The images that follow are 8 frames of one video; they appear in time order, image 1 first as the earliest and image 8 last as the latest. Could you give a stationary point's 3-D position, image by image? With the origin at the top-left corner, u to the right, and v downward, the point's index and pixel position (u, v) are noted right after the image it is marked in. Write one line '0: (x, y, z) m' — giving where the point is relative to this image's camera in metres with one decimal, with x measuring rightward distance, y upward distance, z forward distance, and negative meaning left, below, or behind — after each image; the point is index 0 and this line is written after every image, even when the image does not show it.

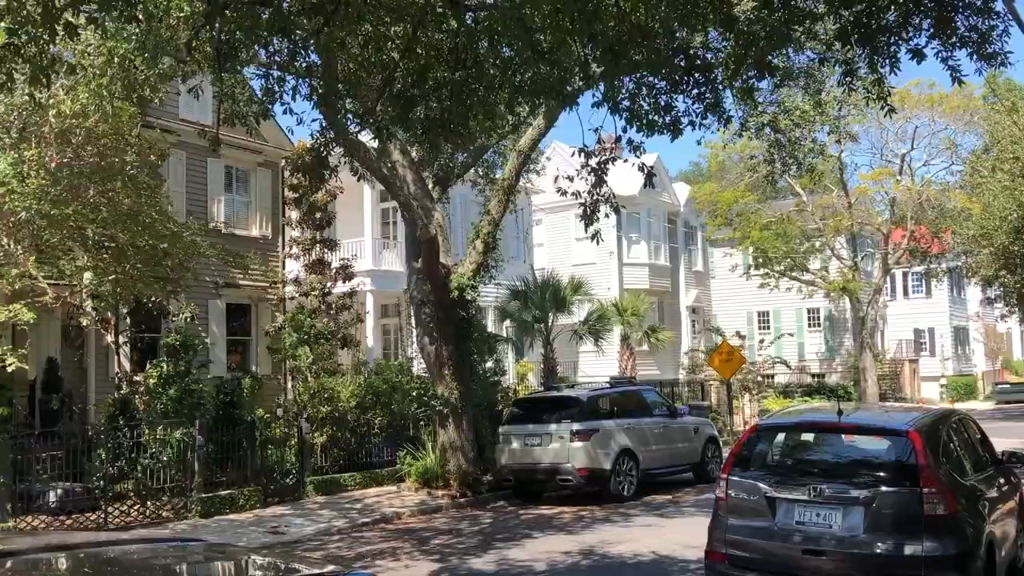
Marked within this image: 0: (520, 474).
0: (+0.1, -2.5, +12.6) m
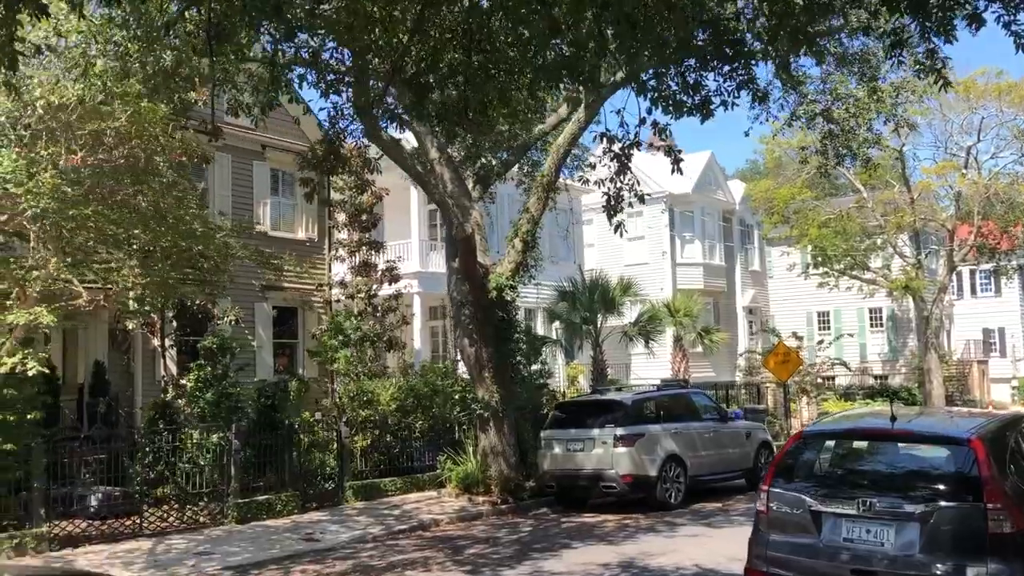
0: (+0.7, -2.5, +12.2) m
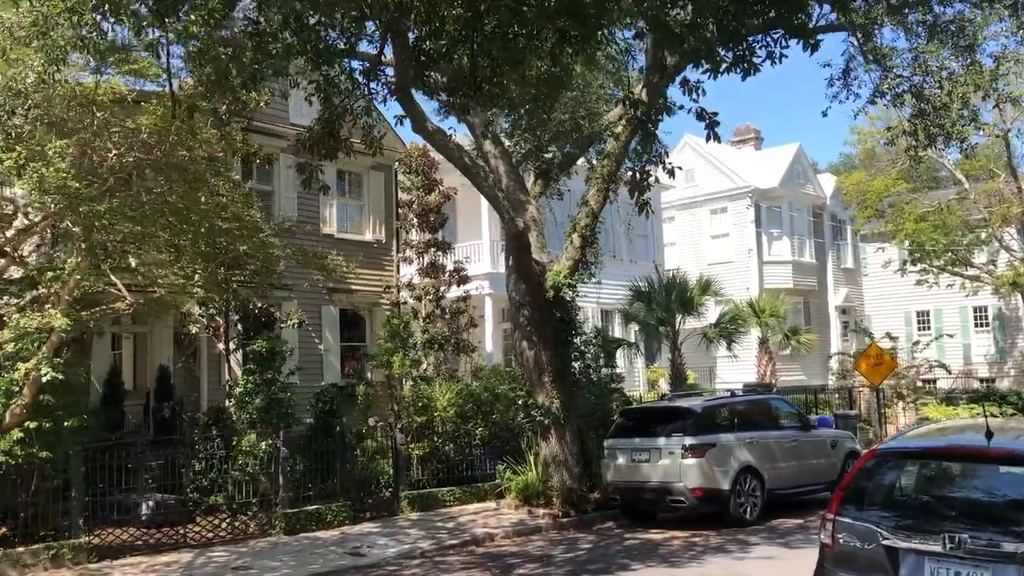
0: (+1.4, -2.5, +11.3) m
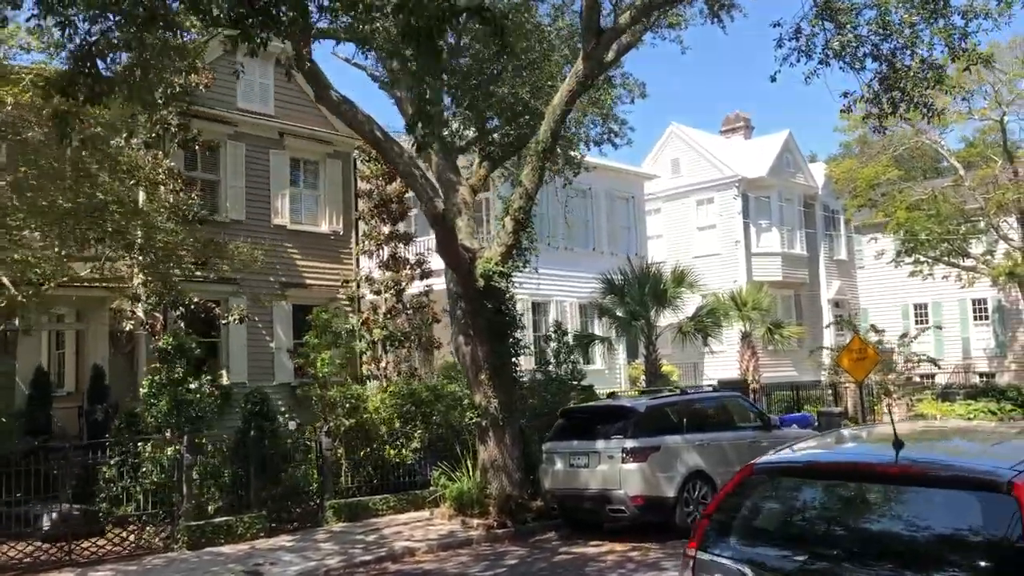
0: (+0.6, -2.4, +10.3) m
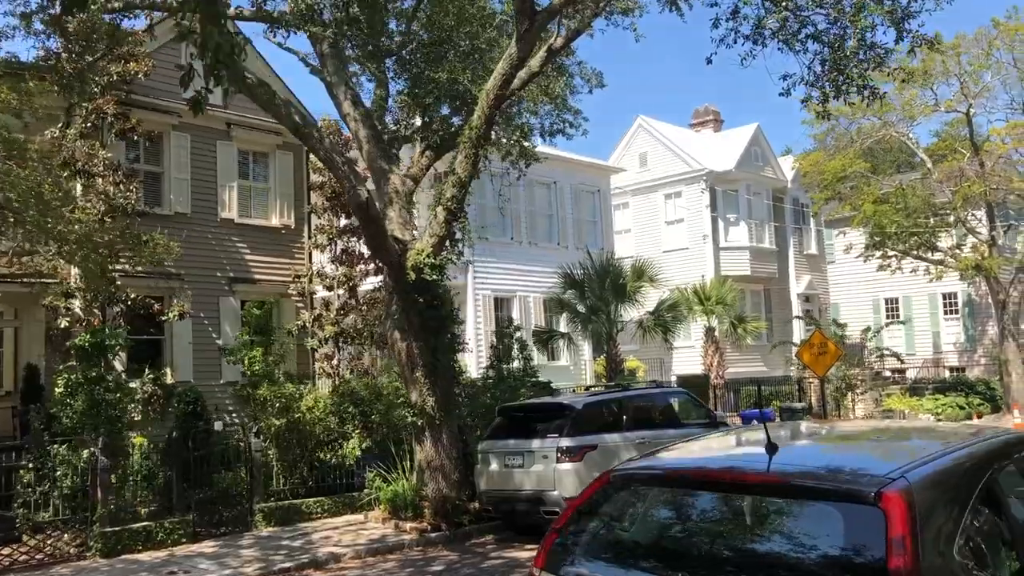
0: (-0.1, -2.3, +9.9) m
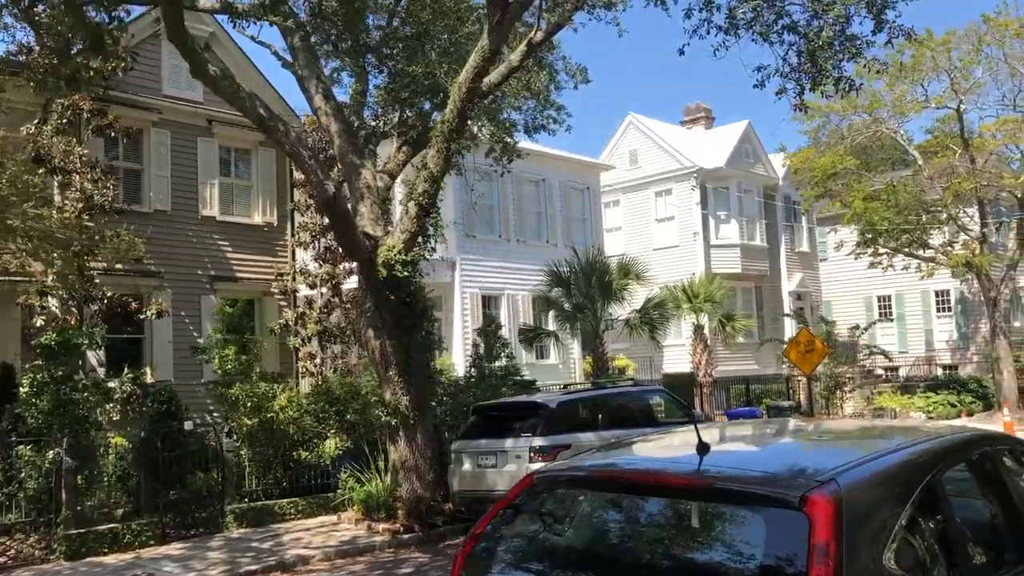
0: (-0.4, -2.2, +9.7) m
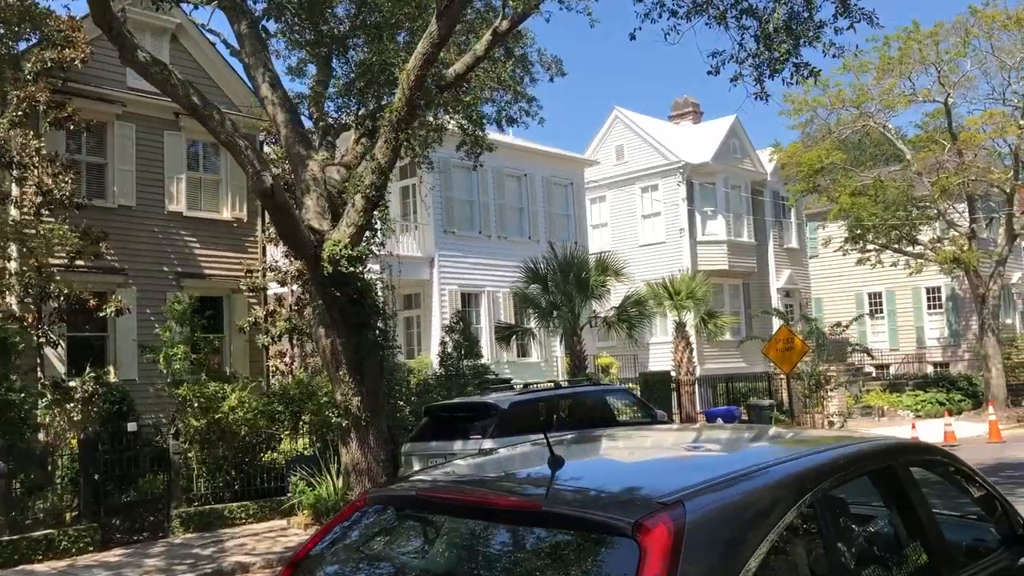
0: (-0.9, -2.2, +9.3) m
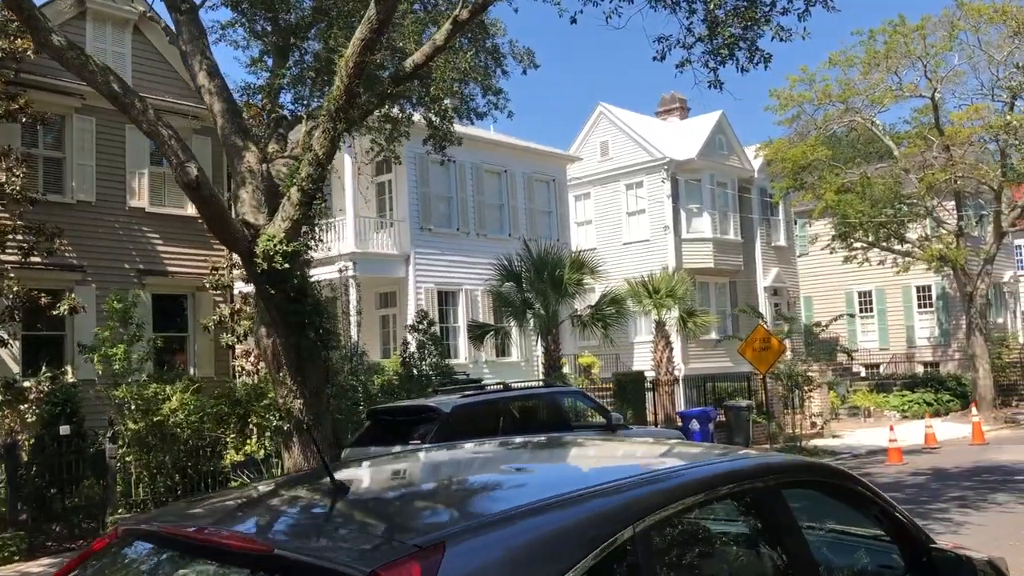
0: (-1.4, -2.2, +8.9) m
